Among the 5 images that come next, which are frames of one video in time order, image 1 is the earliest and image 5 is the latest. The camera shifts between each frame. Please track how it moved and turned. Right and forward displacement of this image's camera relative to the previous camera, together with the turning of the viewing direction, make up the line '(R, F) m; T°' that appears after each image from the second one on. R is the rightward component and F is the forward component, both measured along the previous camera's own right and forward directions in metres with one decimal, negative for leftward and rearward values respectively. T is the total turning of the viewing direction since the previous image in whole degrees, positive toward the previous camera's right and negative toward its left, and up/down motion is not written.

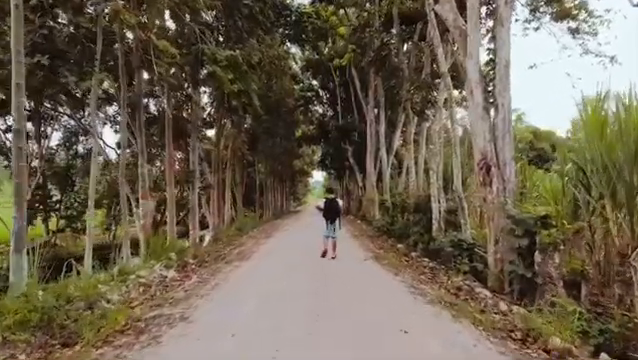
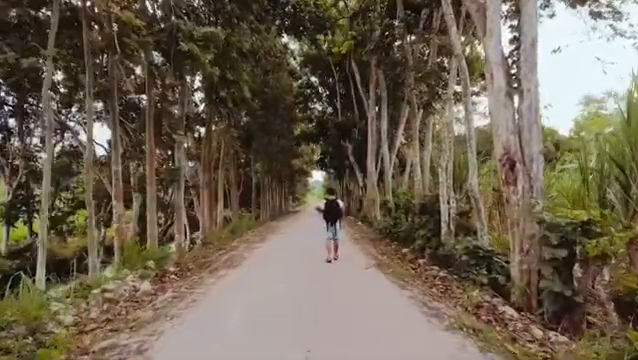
(+0.1, +1.4) m; 0°
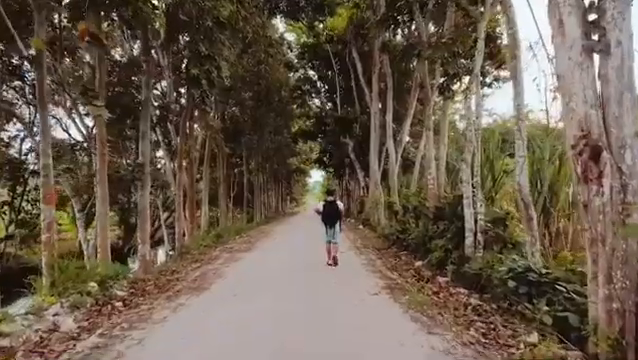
(+0.1, +2.7) m; 0°
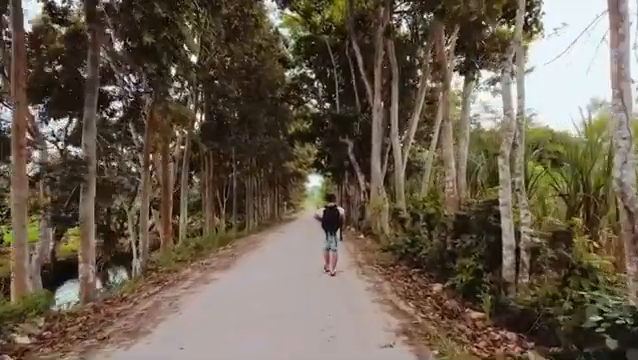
(+0.1, +2.7) m; 0°
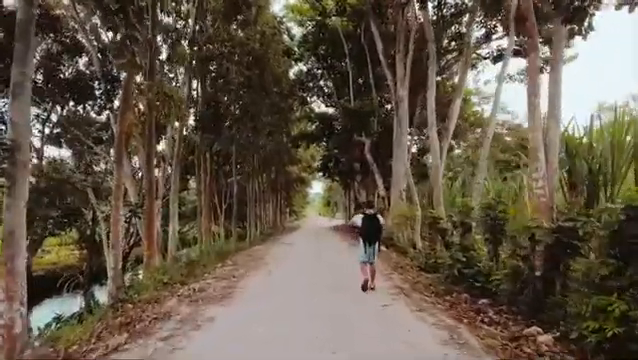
(-0.5, +3.3) m; 0°
